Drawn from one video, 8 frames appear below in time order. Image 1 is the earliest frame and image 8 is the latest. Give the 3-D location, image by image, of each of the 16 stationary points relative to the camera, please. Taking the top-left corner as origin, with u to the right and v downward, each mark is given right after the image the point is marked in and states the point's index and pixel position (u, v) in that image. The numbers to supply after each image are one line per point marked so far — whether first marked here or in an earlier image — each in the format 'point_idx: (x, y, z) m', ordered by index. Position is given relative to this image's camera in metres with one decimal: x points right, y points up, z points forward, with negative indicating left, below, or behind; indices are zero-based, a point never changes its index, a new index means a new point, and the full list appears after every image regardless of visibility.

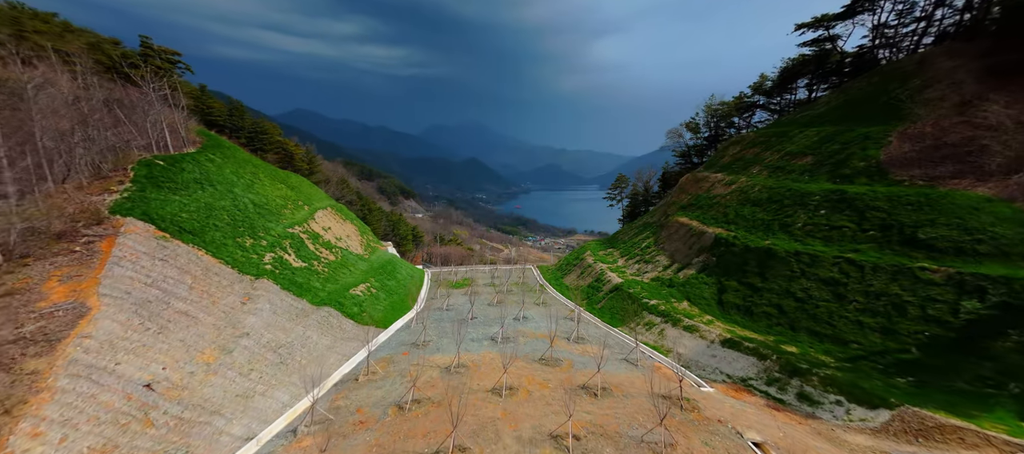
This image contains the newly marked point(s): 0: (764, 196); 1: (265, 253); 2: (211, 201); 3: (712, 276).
0: (+11.9, +1.3, +19.2) m
1: (-10.3, -1.1, +16.9) m
2: (-12.8, +1.1, +17.2) m
3: (+8.7, -2.1, +17.5) m
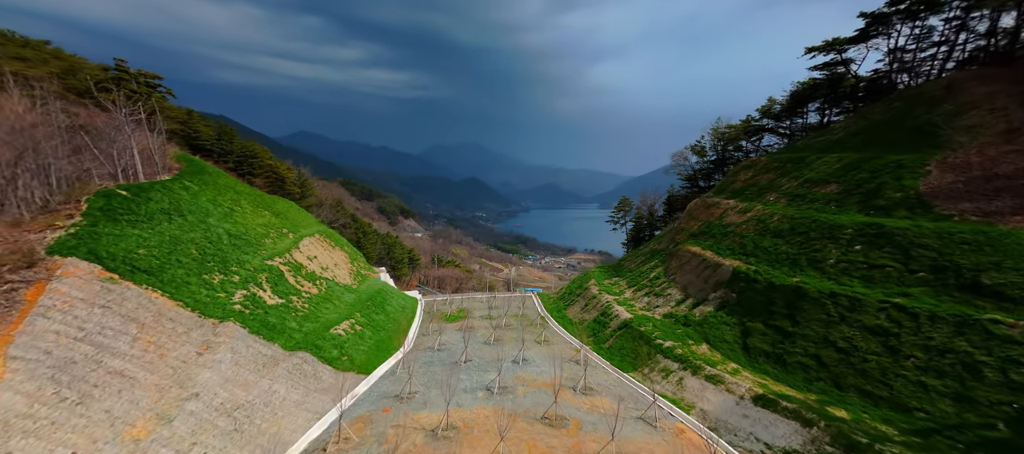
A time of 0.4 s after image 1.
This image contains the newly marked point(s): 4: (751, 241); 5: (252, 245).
0: (+11.8, -0.1, +17.6) m
1: (-10.4, -2.4, +15.2) m
2: (-12.9, -0.2, +15.5) m
3: (+8.6, -3.4, +15.7) m
4: (+11.0, -0.7, +18.8) m
5: (-12.3, -0.9, +19.1) m
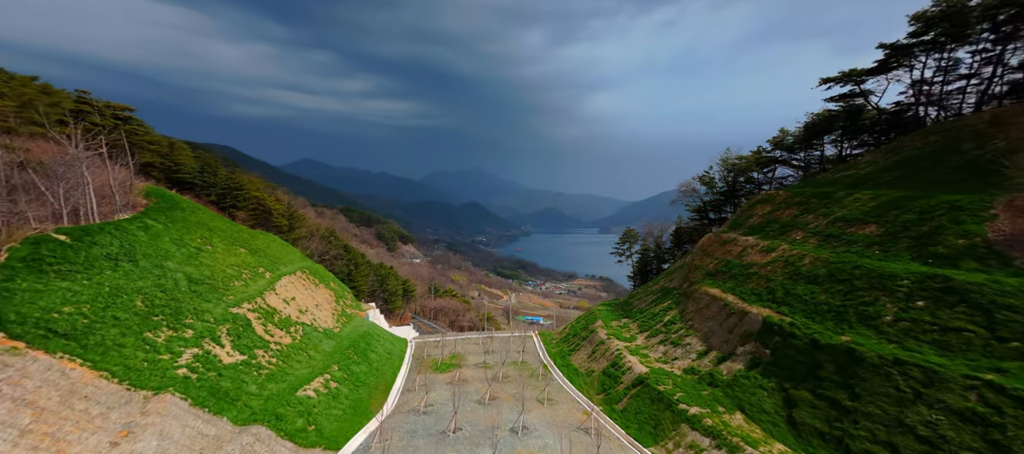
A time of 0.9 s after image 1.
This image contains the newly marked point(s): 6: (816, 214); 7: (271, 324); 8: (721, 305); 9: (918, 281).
0: (+11.8, -1.8, +15.4) m
1: (-10.5, -3.9, +12.9) m
2: (-12.9, -1.8, +13.4) m
3: (+8.5, -5.0, +13.4) m
4: (+11.0, -2.5, +16.6) m
5: (-12.3, -2.6, +16.9) m
6: (+14.3, +0.6, +18.8) m
7: (-10.7, -4.3, +18.0) m
8: (+9.6, -3.6, +18.6) m
9: (+12.1, -1.6, +12.0) m
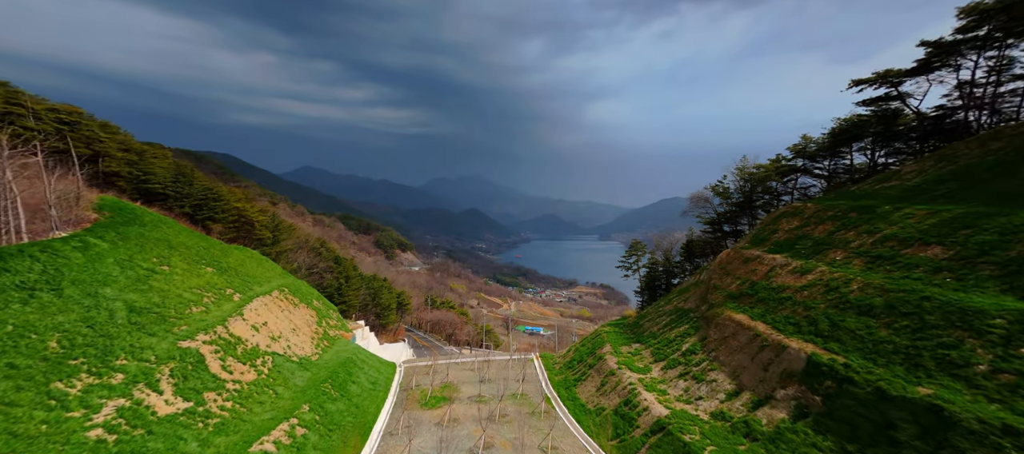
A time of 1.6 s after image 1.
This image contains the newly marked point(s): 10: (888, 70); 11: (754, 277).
0: (+11.7, -2.4, +13.0) m
1: (-10.5, -4.6, +10.4) m
2: (-13.0, -2.4, +11.0) m
3: (+8.5, -5.6, +10.9) m
4: (+10.9, -3.2, +14.2) m
5: (-12.4, -3.3, +14.5) m
6: (+14.2, -0.1, +16.5) m
7: (-10.8, -5.0, +15.5) m
8: (+9.5, -4.3, +16.1) m
9: (+12.0, -2.2, +9.7) m
10: (+18.3, +7.7, +19.7) m
11: (+11.8, -2.4, +19.6) m
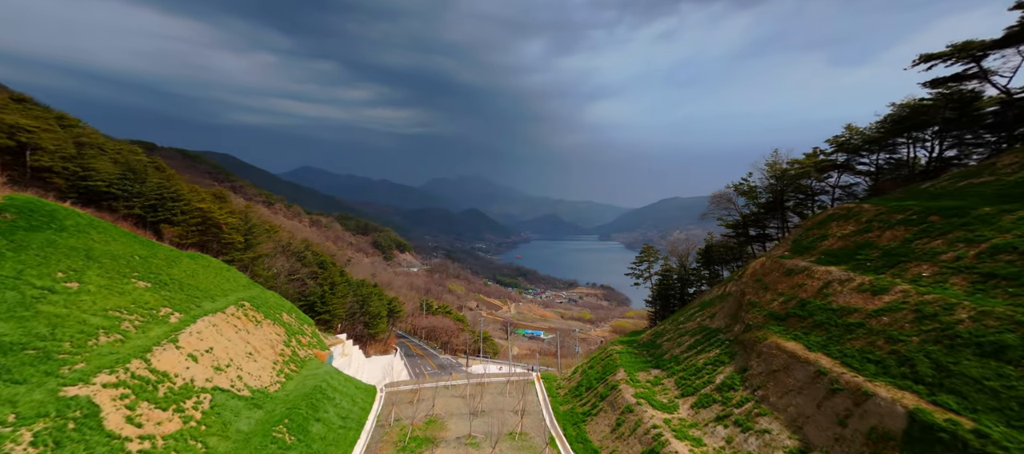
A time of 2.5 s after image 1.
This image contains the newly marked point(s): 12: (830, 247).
0: (+11.6, -2.7, +9.5) m
1: (-10.6, -4.8, +6.9) m
2: (-13.1, -2.6, +7.4) m
3: (+8.4, -5.9, +7.4) m
4: (+10.8, -3.4, +10.7) m
5: (-12.5, -3.6, +11.0) m
6: (+14.1, -0.4, +13.0) m
7: (-10.9, -5.3, +12.0) m
8: (+9.4, -4.6, +12.6) m
9: (+11.9, -2.4, +6.1) m
10: (+18.2, +7.5, +16.2) m
11: (+11.6, -2.7, +16.1) m
12: (+13.7, -0.8, +17.2) m
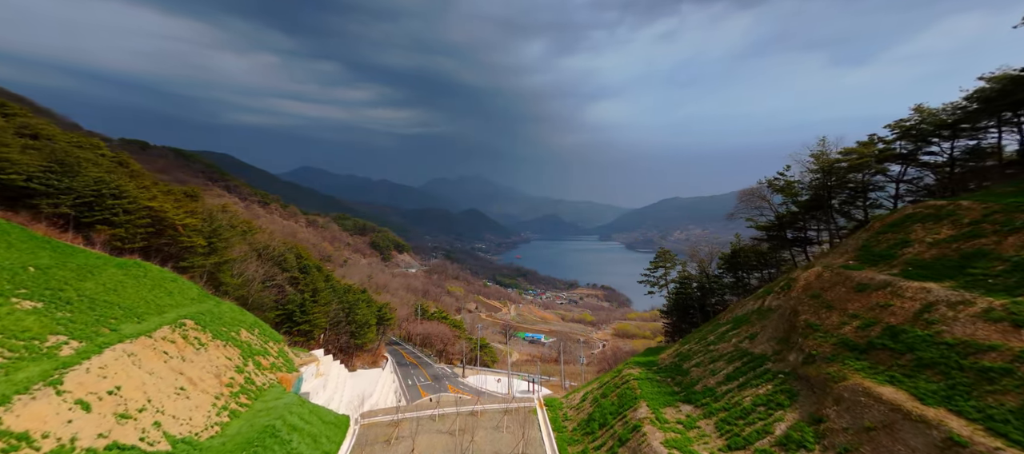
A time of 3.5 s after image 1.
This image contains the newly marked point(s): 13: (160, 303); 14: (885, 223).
0: (+11.5, -2.8, +5.7) m
1: (-10.7, -4.9, +3.1) m
2: (-13.2, -2.7, +3.6) m
3: (+8.3, -6.0, +3.6) m
4: (+10.7, -3.5, +6.8) m
5: (-12.6, -3.6, +7.1) m
6: (+14.0, -0.5, +9.1) m
7: (-11.0, -5.3, +8.2) m
8: (+9.3, -4.7, +8.8) m
9: (+11.8, -2.5, +2.3) m
10: (+18.1, +7.4, +12.3) m
11: (+11.5, -2.8, +12.2) m
12: (+13.6, -0.9, +13.4) m
13: (-15.6, -3.3, +17.8) m
14: (+14.9, +0.3, +16.1) m
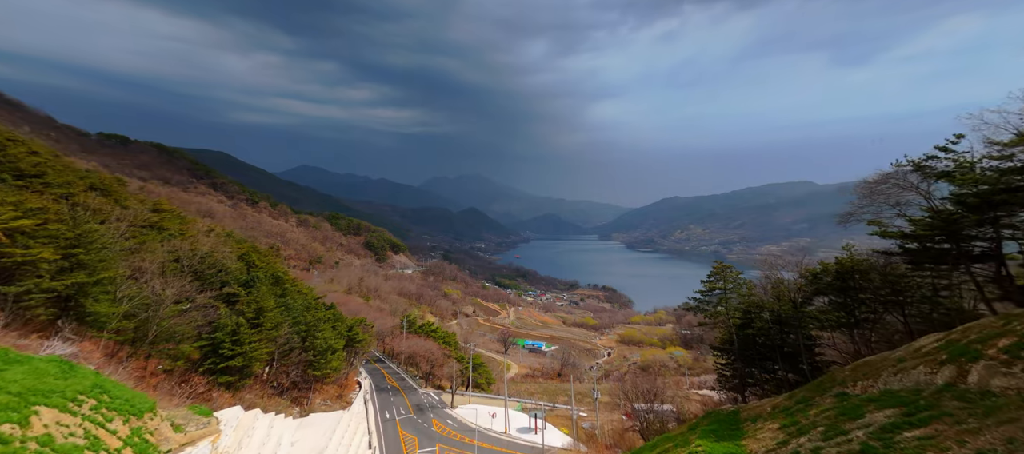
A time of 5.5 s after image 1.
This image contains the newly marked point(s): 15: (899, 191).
0: (+11.3, -3.1, -3.5) m
1: (-10.9, -5.2, -6.2) m
2: (-13.4, -3.0, -5.6) m
3: (+8.1, -6.3, -5.7) m
4: (+10.5, -3.8, -2.4) m
5: (-12.8, -3.9, -2.1) m
6: (+13.8, -0.8, -0.1) m
7: (-11.2, -5.6, -1.0) m
8: (+9.1, -5.0, -0.4) m
9: (+11.7, -2.8, -6.9) m
10: (+18.0, +7.1, +3.1) m
11: (+11.4, -3.1, +3.0) m
12: (+13.4, -1.2, +4.2) m
13: (-15.8, -3.6, +8.6) m
14: (+14.7, 0.0, +6.8) m
15: (+14.9, +1.4, +15.7) m
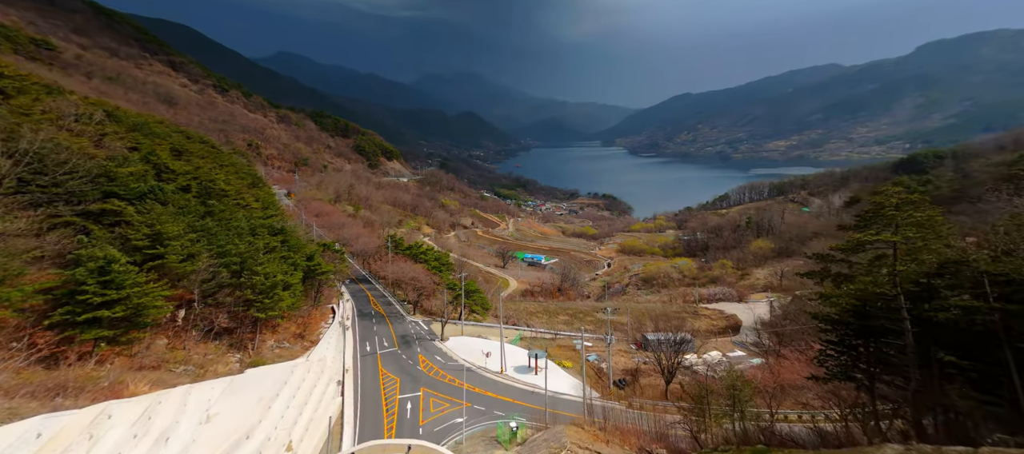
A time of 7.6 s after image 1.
0: (+11.2, -5.5, -13.2) m
1: (-11.0, -7.9, -15.3) m
2: (-13.5, -5.6, -15.3) m
3: (+8.0, -9.1, -14.5) m
4: (+10.4, -5.9, -11.9) m
5: (-12.9, -5.7, -11.6) m
6: (+13.8, -2.5, -10.4) m
7: (-11.3, -7.2, -10.2) m
8: (+9.0, -6.6, -9.8) m
9: (+11.5, -6.0, -16.5) m
10: (+18.0, +5.8, -9.0) m
11: (+11.3, -4.0, -6.8) m
12: (+13.3, -2.0, -6.1) m
13: (-15.8, -3.0, -1.3) m
14: (+14.7, -0.3, -3.7) m
15: (+14.8, +3.1, +4.6) m
